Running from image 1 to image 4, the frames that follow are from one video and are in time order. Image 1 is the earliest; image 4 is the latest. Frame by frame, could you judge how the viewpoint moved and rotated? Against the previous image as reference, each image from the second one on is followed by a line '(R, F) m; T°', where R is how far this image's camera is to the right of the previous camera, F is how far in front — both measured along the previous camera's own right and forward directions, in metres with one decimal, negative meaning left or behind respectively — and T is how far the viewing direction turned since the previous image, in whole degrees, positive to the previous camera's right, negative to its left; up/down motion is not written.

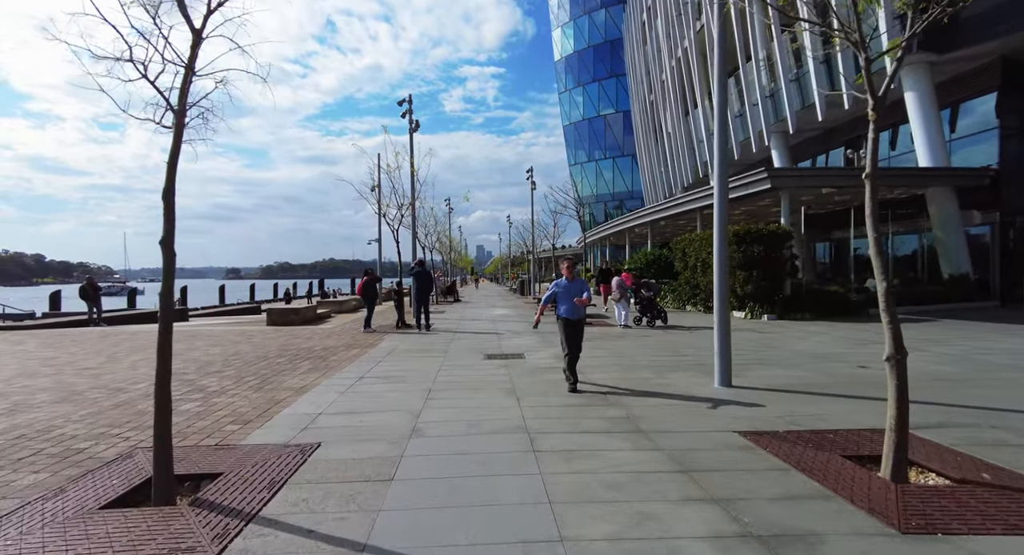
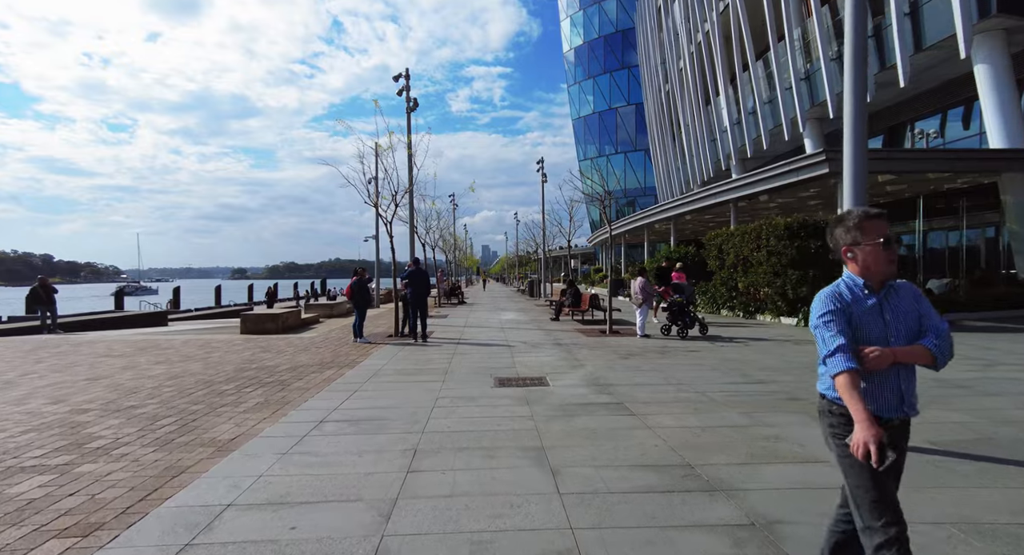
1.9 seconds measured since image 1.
(-0.2, +2.4) m; -1°
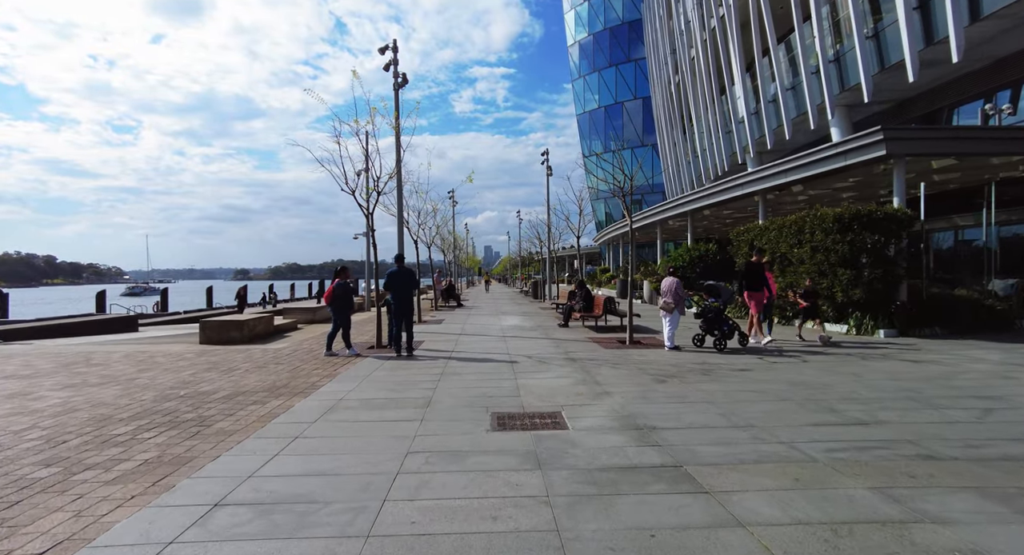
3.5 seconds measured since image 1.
(0.0, +2.1) m; 0°
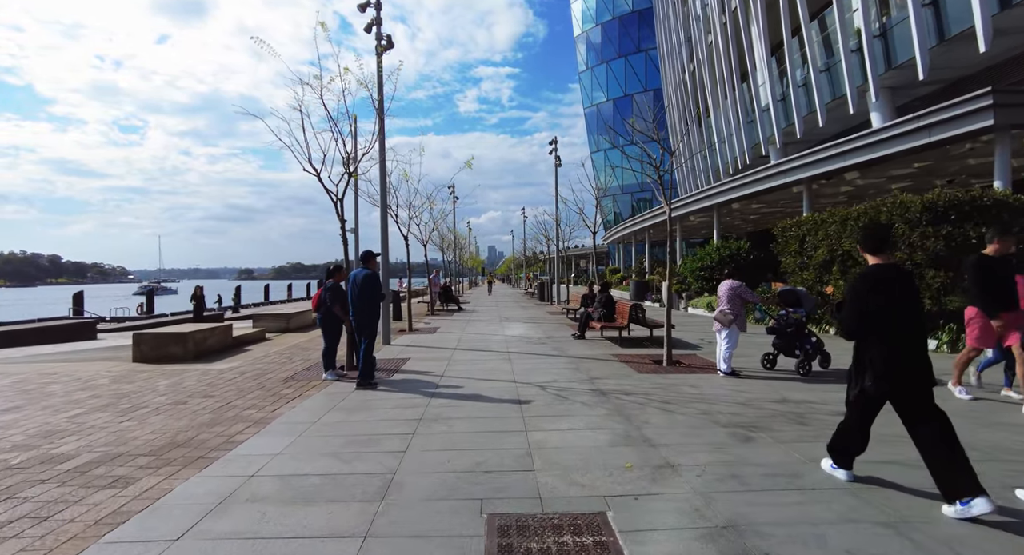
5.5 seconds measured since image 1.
(0.0, +2.5) m; -1°
